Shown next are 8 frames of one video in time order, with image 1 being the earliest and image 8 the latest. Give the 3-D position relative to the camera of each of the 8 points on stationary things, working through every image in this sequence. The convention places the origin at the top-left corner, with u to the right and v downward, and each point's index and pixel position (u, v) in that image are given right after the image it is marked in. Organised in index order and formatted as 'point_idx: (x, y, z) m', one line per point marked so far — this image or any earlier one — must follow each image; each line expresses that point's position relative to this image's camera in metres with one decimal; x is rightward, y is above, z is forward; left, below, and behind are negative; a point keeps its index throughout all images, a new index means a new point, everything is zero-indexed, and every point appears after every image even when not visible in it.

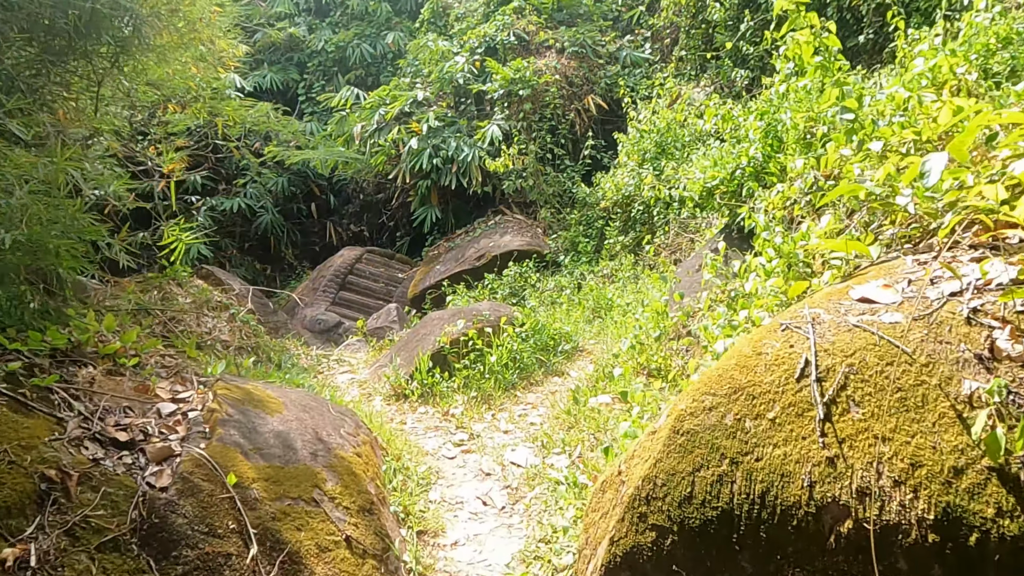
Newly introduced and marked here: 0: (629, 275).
0: (+0.9, +0.1, +4.9) m
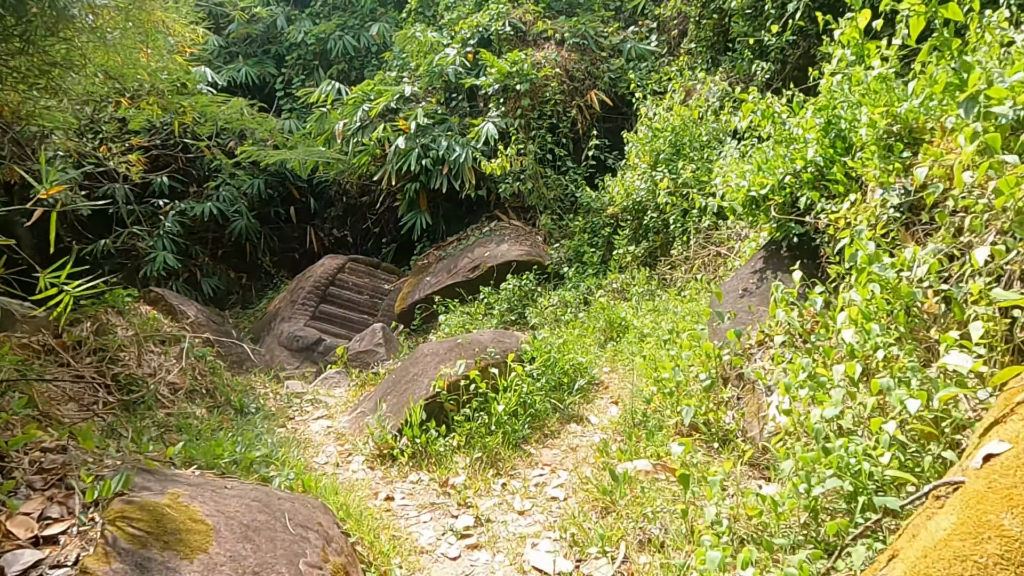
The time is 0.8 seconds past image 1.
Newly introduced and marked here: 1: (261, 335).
0: (+0.9, 0.0, +4.4) m
1: (-2.4, -0.4, +6.3) m
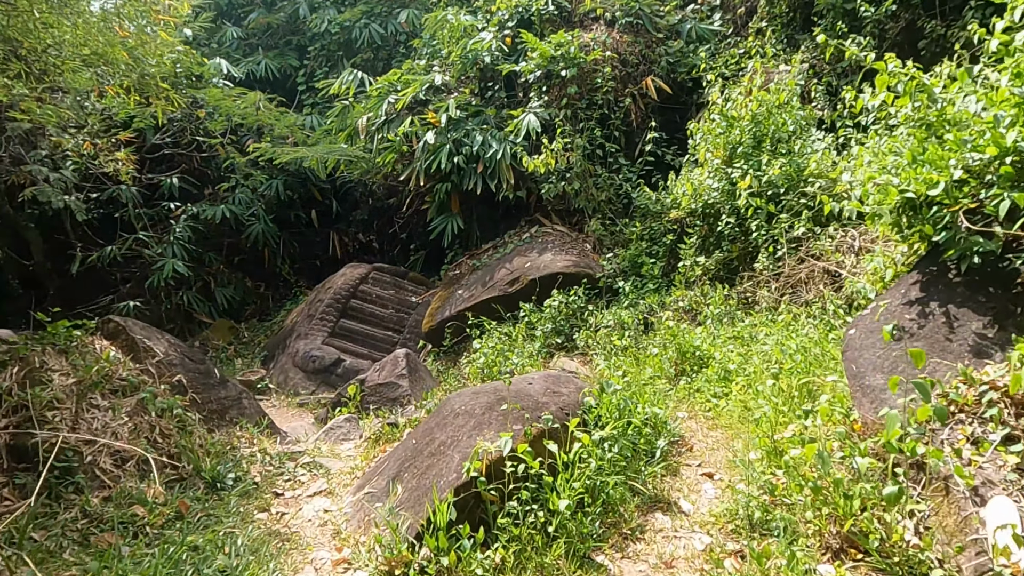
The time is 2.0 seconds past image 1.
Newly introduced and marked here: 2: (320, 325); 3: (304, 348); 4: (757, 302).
0: (+1.2, -0.1, +3.6) m
1: (-2.0, -0.6, +5.7) m
2: (-1.6, -0.3, +5.5) m
3: (-1.7, -0.5, +5.3) m
4: (+1.3, -0.1, +3.6) m
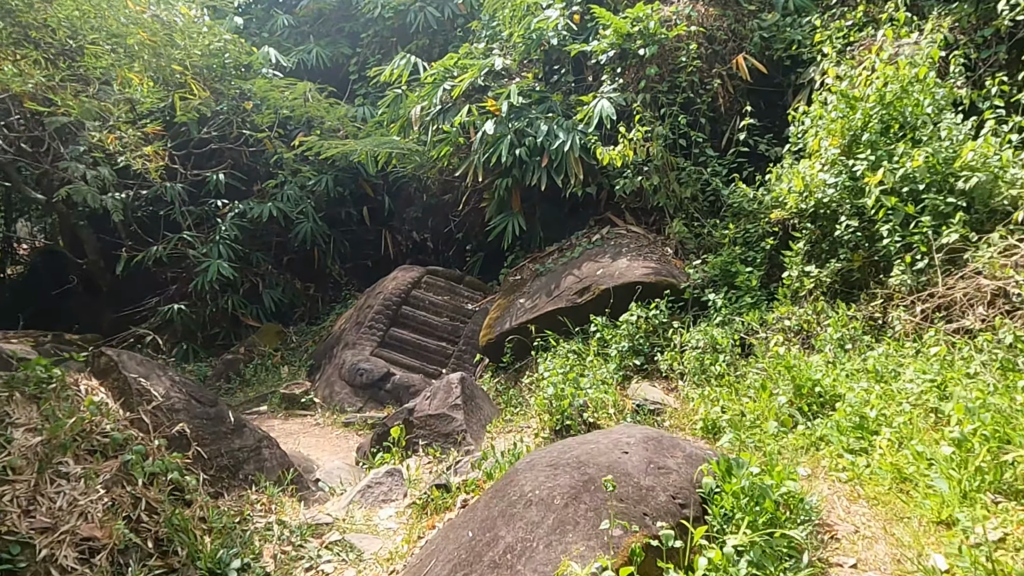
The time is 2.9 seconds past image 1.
0: (+1.5, -0.2, +2.9) m
1: (-1.5, -0.6, +5.3) m
2: (-1.1, -0.4, +5.1) m
3: (-1.2, -0.5, +4.9) m
4: (+1.7, -0.2, +2.9) m
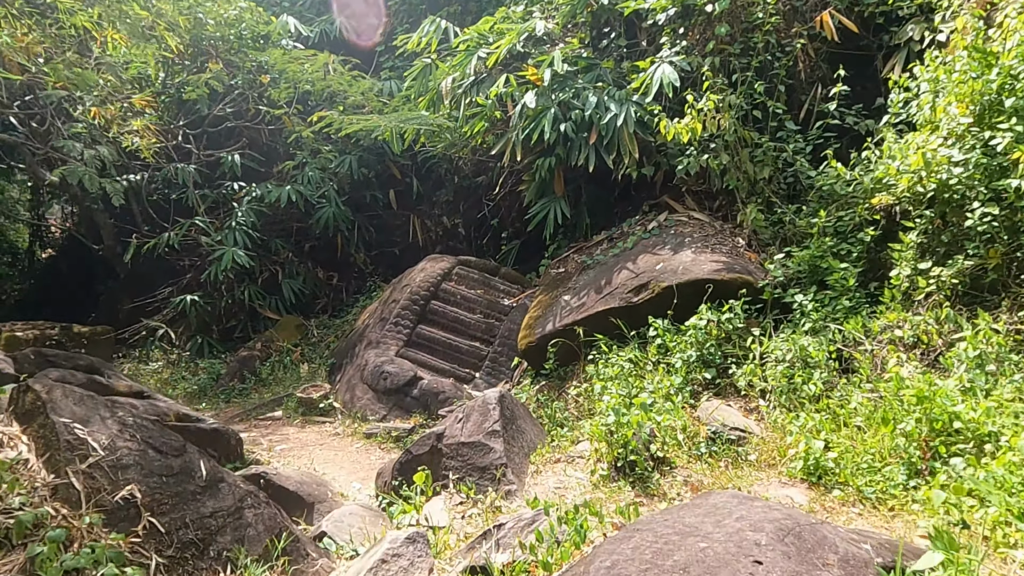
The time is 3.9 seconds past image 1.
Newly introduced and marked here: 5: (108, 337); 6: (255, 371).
0: (+1.7, -0.3, +2.3) m
1: (-1.2, -0.5, +4.8) m
2: (-0.8, -0.3, +4.6) m
3: (-0.9, -0.5, +4.4) m
4: (+1.8, -0.2, +2.3) m
5: (-3.4, -0.4, +5.7) m
6: (-2.0, -0.6, +5.1) m
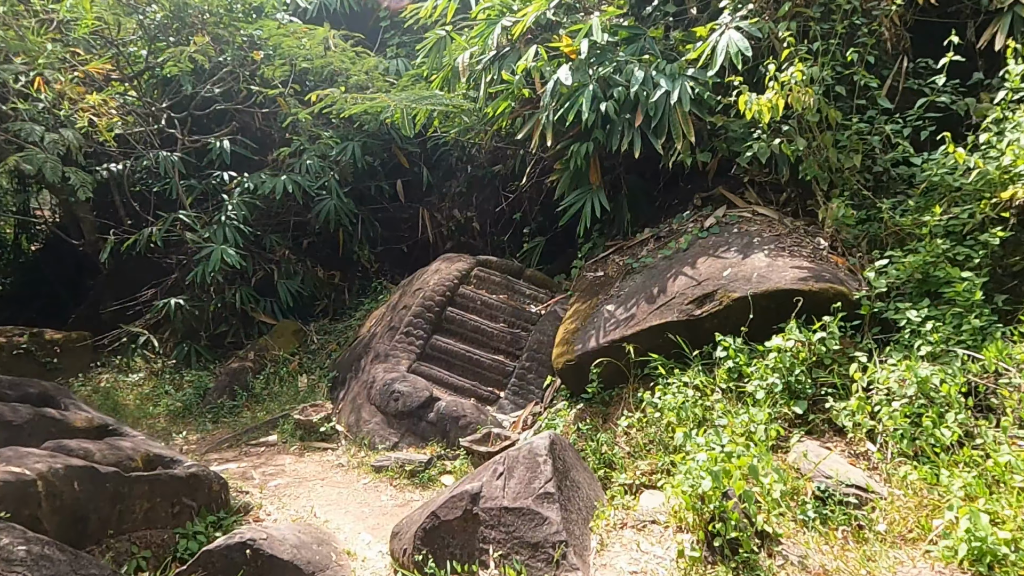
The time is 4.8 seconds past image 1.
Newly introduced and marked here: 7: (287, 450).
0: (+1.9, -0.3, +1.7) m
1: (-1.0, -0.6, +4.2) m
2: (-0.6, -0.3, +4.0) m
3: (-0.7, -0.5, +3.8) m
4: (+2.0, -0.3, +1.7) m
5: (-3.3, -0.4, +5.1) m
6: (-1.8, -0.7, +4.6) m
7: (-1.3, -0.9, +3.7) m
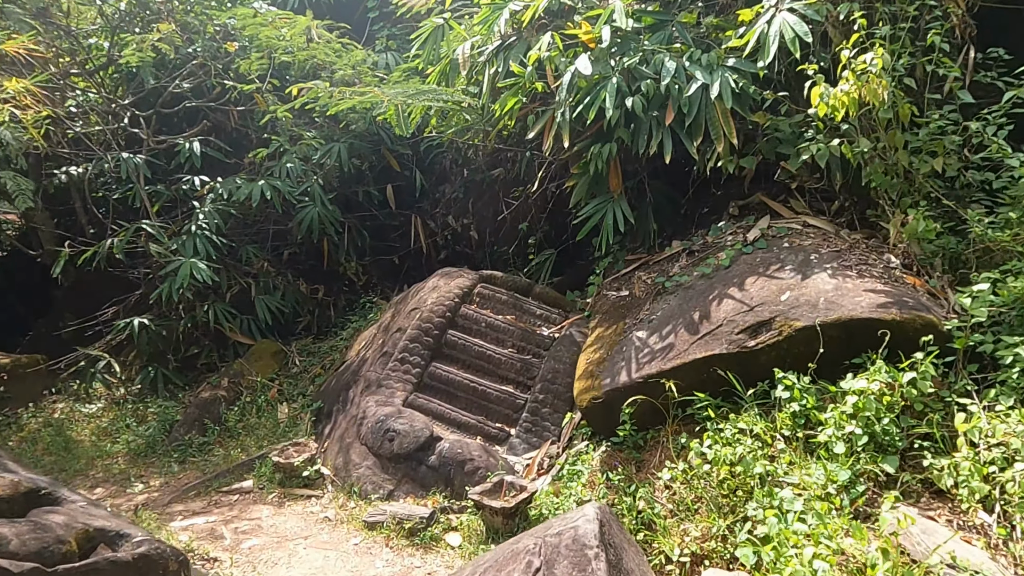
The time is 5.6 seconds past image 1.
0: (+2.0, -0.4, +1.3) m
1: (-1.0, -0.7, +3.7) m
2: (-0.6, -0.4, +3.5) m
3: (-0.7, -0.6, +3.3) m
4: (+2.1, -0.3, +1.3) m
5: (-3.3, -0.6, +4.5) m
6: (-1.8, -0.8, +4.0) m
7: (-1.2, -1.0, +3.2) m
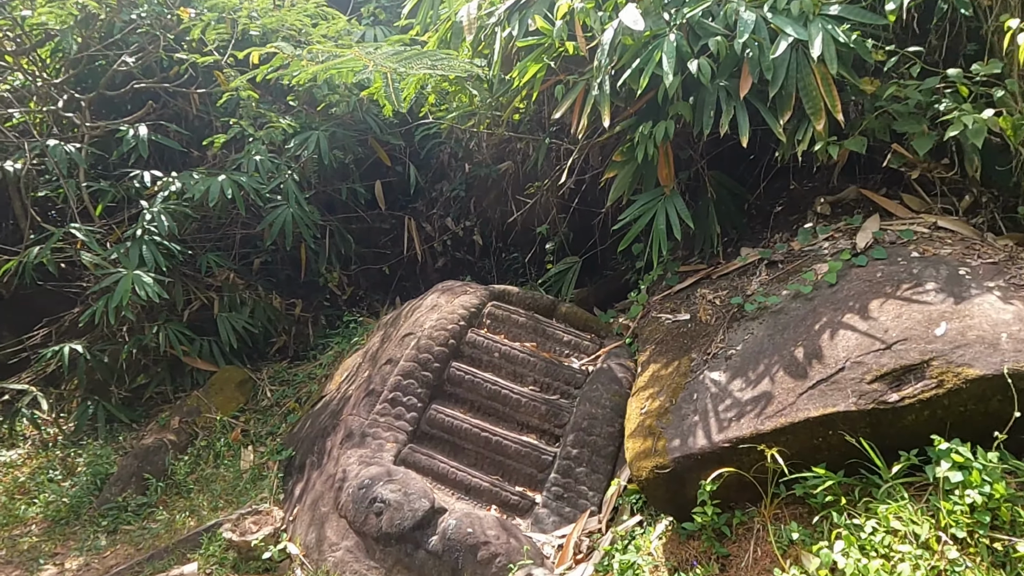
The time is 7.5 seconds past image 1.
0: (+2.1, -0.5, +0.6) m
1: (-0.9, -0.8, +2.9) m
2: (-0.5, -0.5, +2.7) m
3: (-0.6, -0.7, +2.5) m
4: (+2.2, -0.4, +0.5) m
5: (-3.2, -0.7, +3.7) m
6: (-1.7, -0.9, +3.2) m
7: (-1.1, -1.1, +2.4) m
